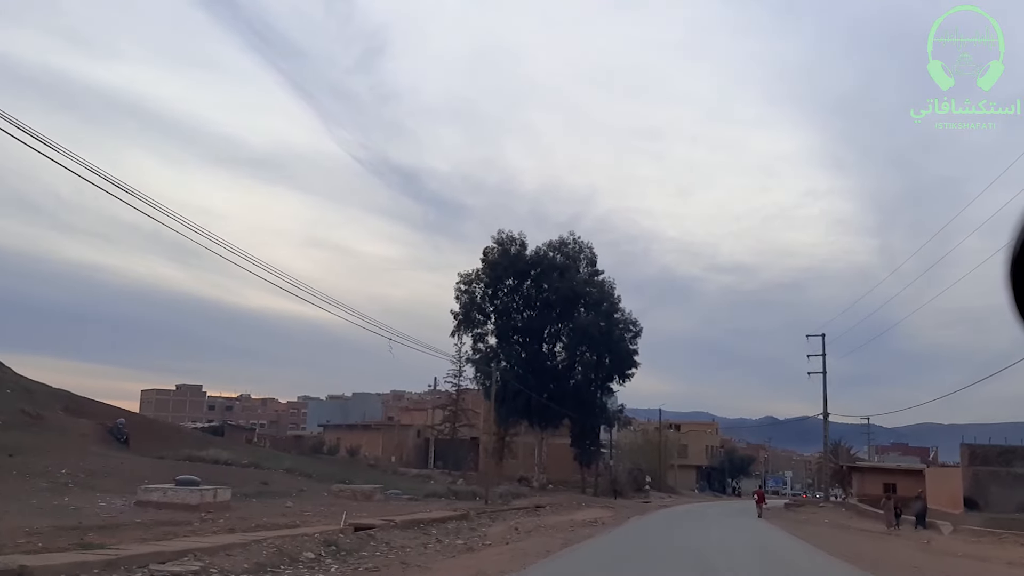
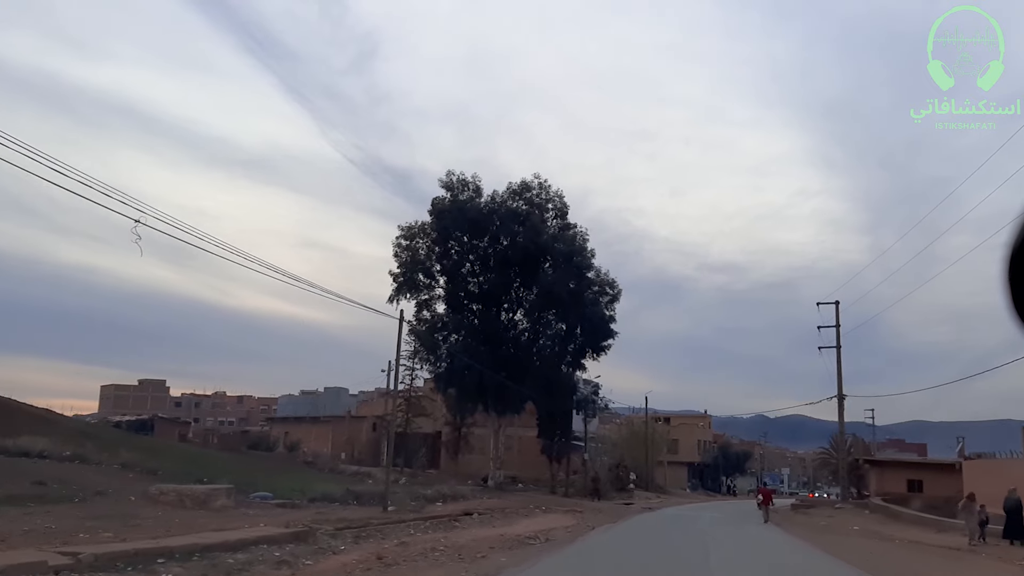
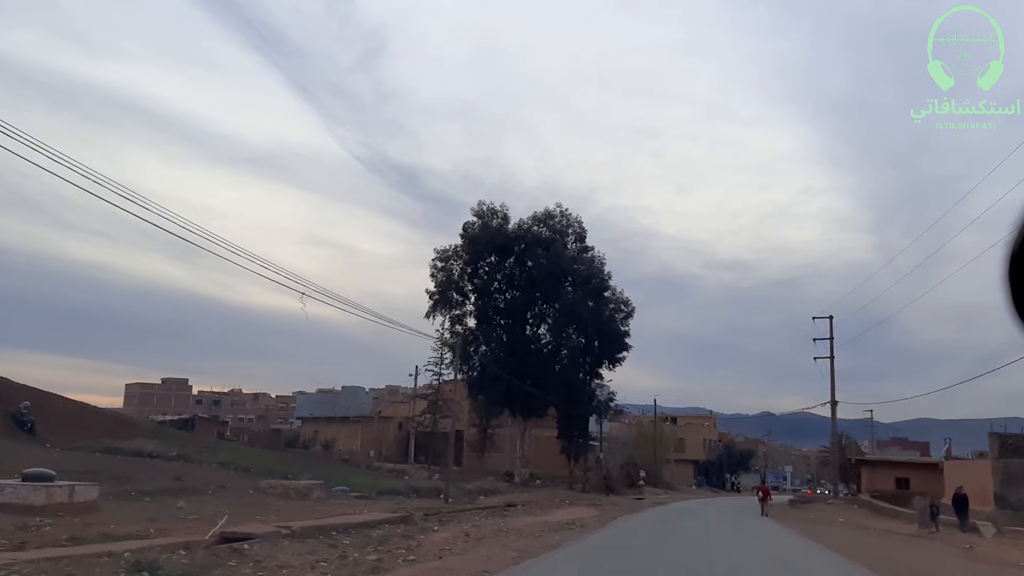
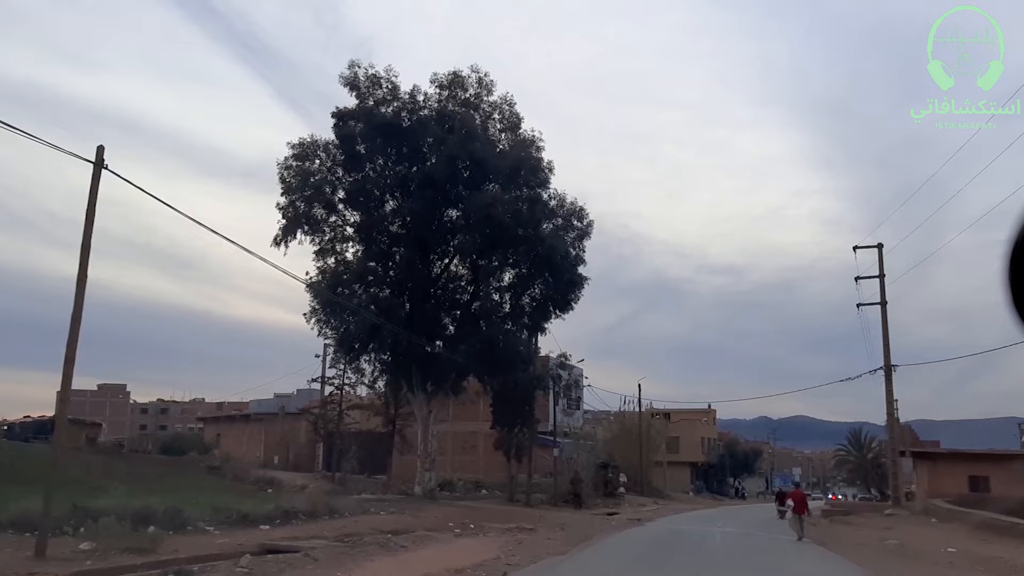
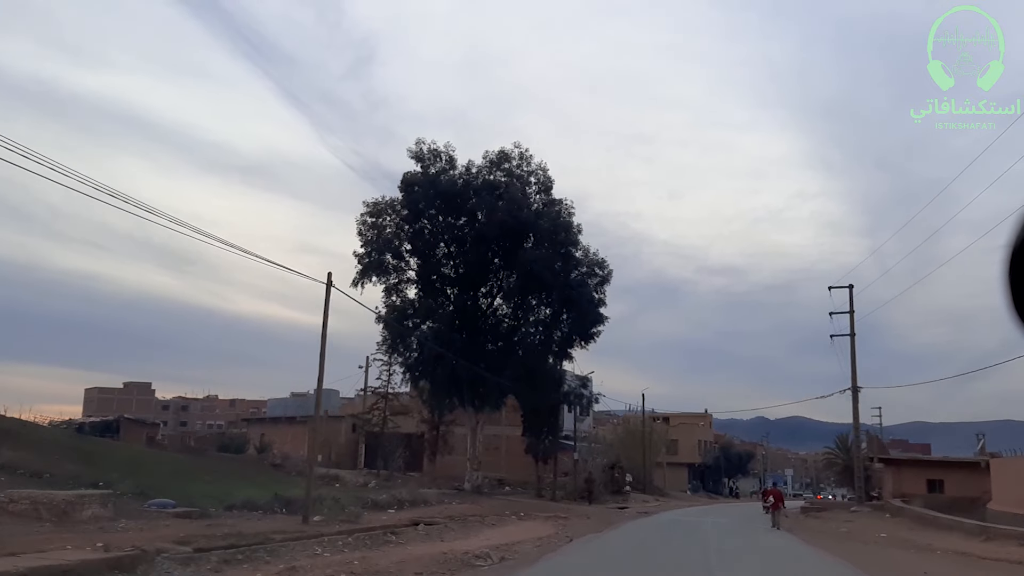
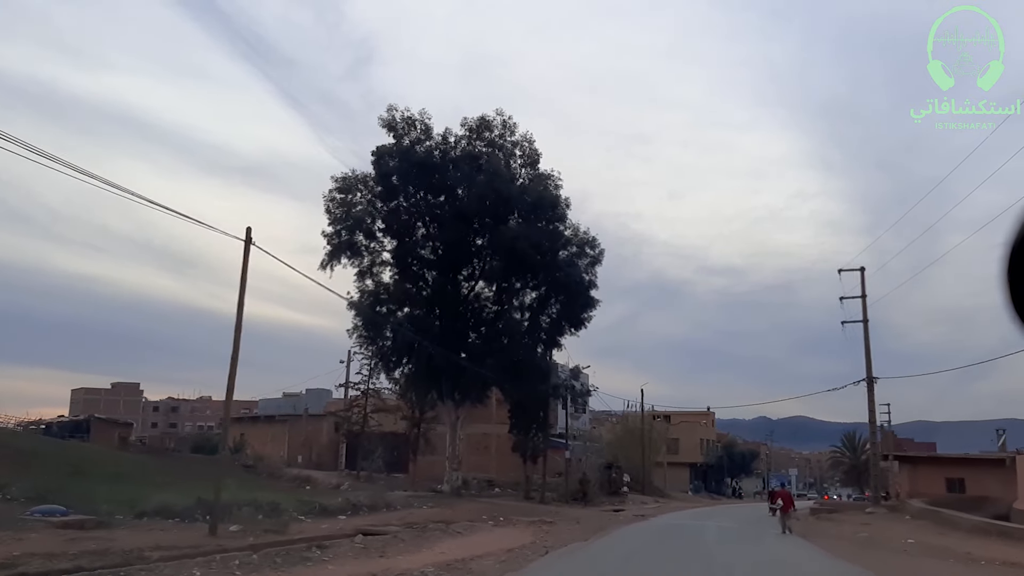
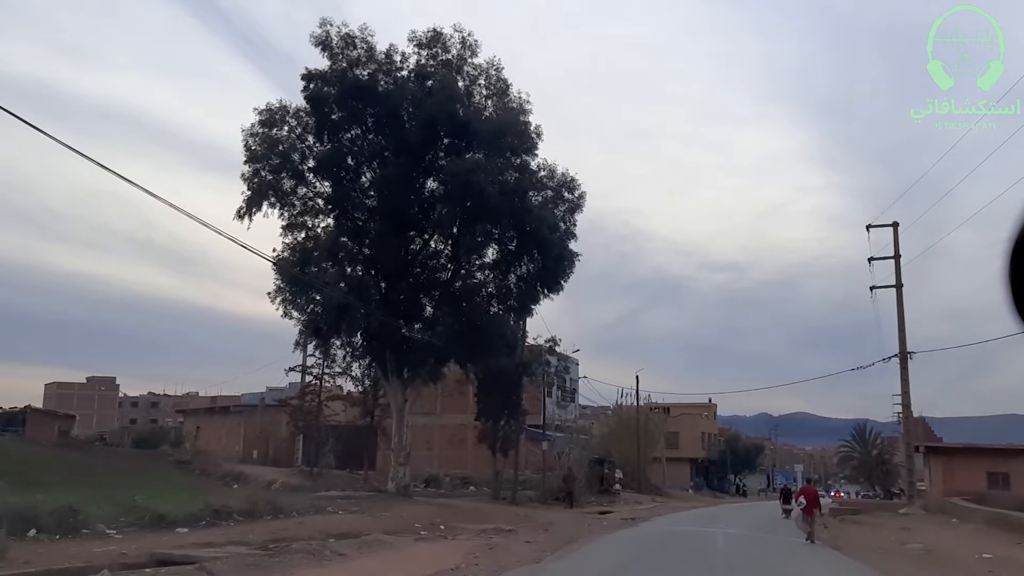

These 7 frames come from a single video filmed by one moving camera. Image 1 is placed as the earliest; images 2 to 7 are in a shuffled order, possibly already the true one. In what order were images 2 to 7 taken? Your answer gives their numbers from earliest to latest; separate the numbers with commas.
3, 2, 5, 6, 4, 7
